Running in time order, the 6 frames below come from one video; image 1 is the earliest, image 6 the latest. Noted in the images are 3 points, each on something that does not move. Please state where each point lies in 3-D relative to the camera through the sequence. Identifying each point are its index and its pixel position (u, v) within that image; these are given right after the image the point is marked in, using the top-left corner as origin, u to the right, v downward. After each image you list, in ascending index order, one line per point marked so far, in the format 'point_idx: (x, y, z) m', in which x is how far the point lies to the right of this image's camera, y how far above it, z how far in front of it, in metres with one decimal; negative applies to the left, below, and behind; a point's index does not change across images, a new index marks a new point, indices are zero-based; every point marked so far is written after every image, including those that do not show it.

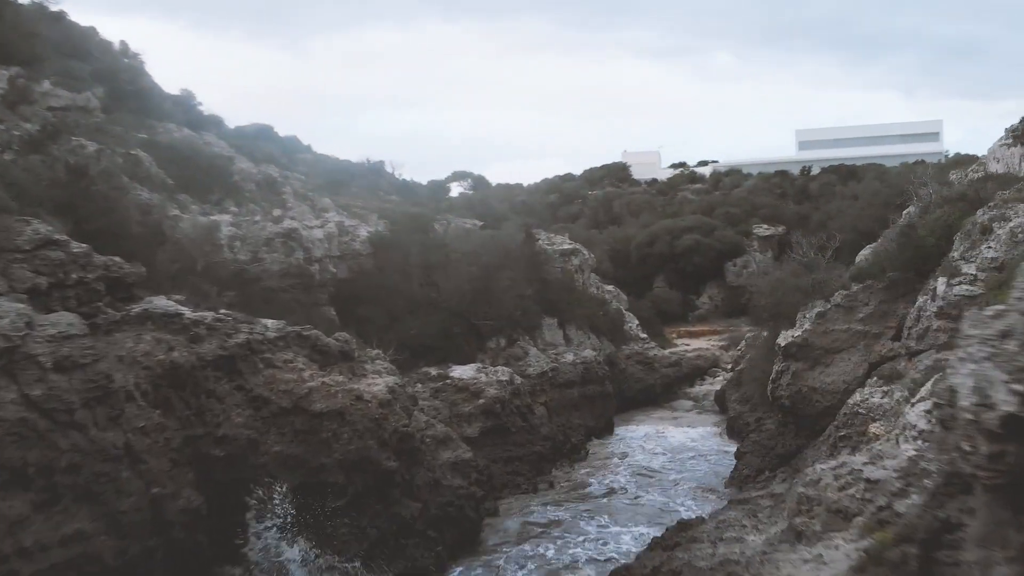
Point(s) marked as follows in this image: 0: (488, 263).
0: (-0.4, +0.5, +16.3) m
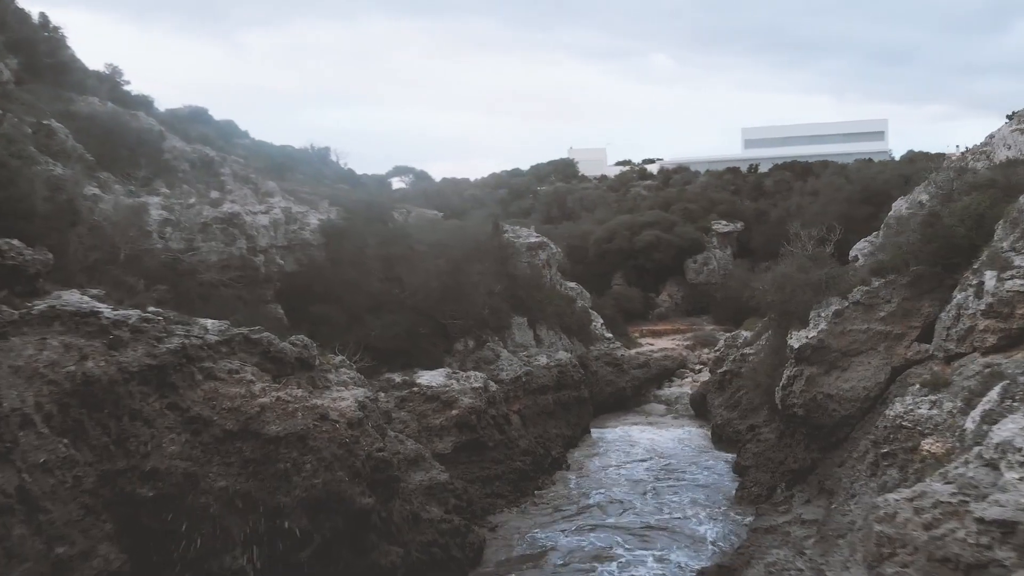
0: (-0.9, +0.5, +14.7) m
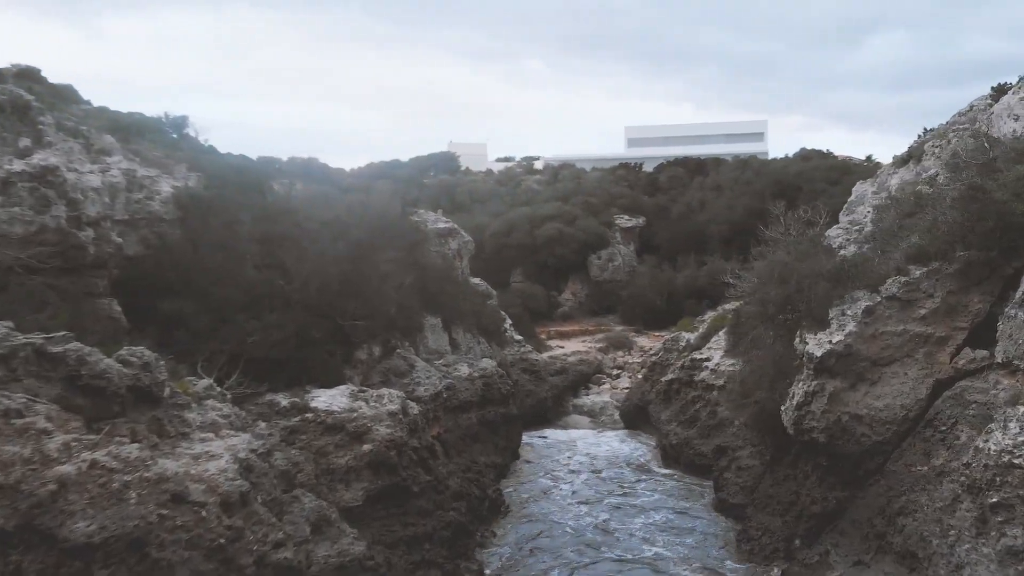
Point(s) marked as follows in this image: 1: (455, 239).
0: (-2.1, +0.7, +11.6) m
1: (-1.1, +0.9, +16.1) m
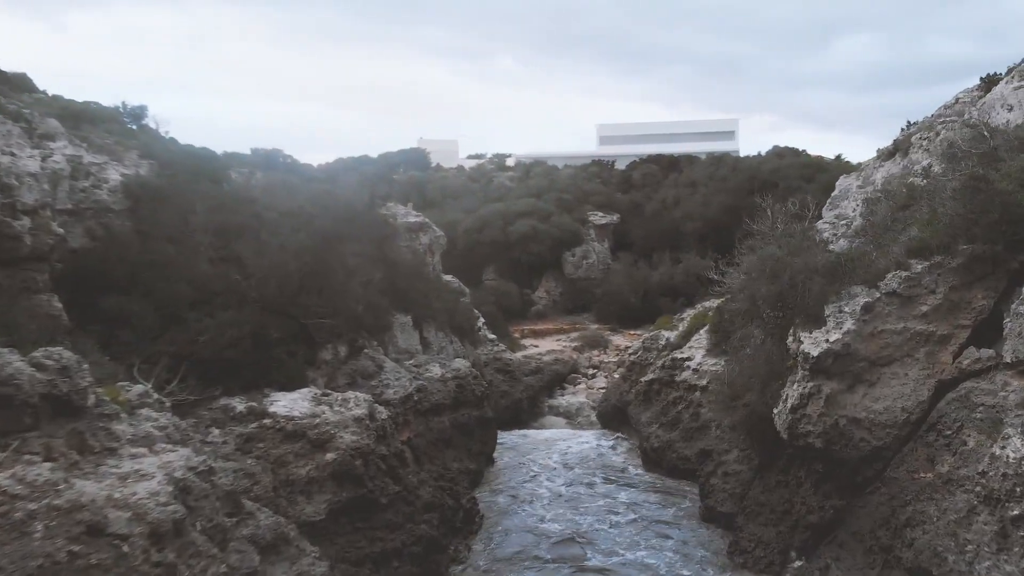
0: (-2.4, +0.7, +11.0) m
1: (-1.5, +1.0, +15.4) m
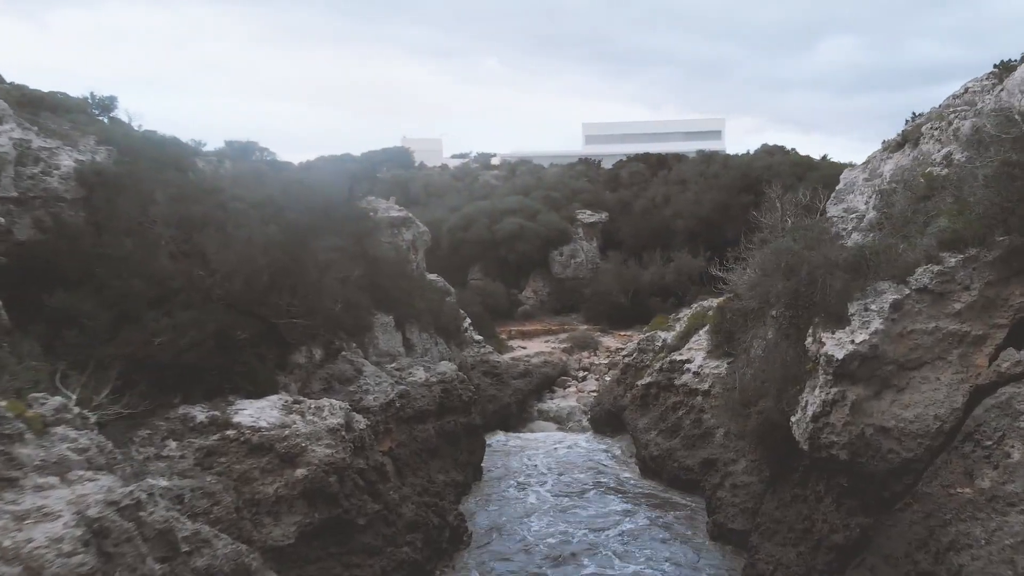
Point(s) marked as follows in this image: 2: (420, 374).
0: (-2.5, +0.7, +10.1) m
1: (-1.7, +1.0, +14.6) m
2: (-1.1, -1.1, +10.8) m
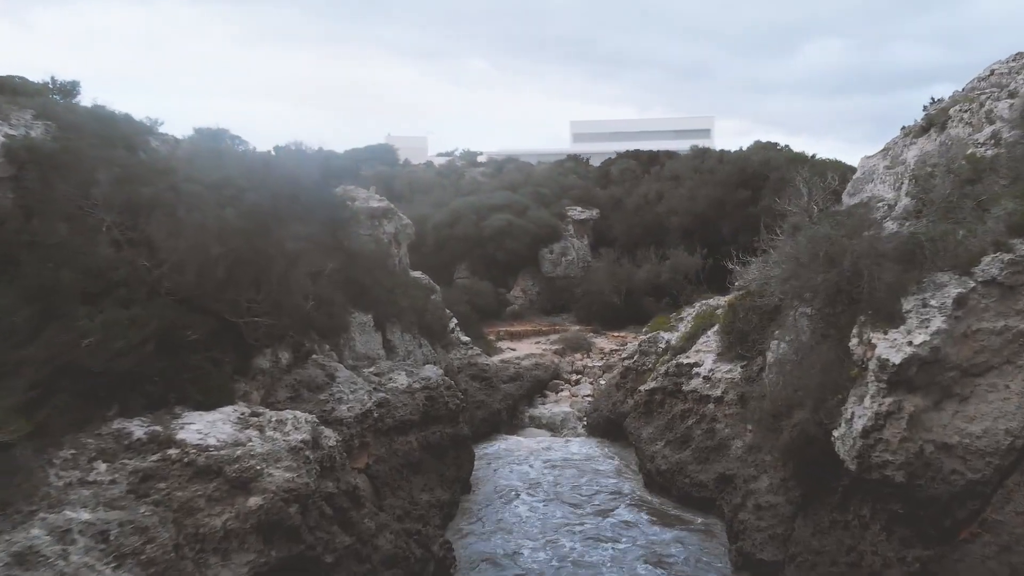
0: (-2.6, +0.8, +9.0) m
1: (-1.9, +1.0, +13.5) m
2: (-1.2, -1.0, +9.7) m
